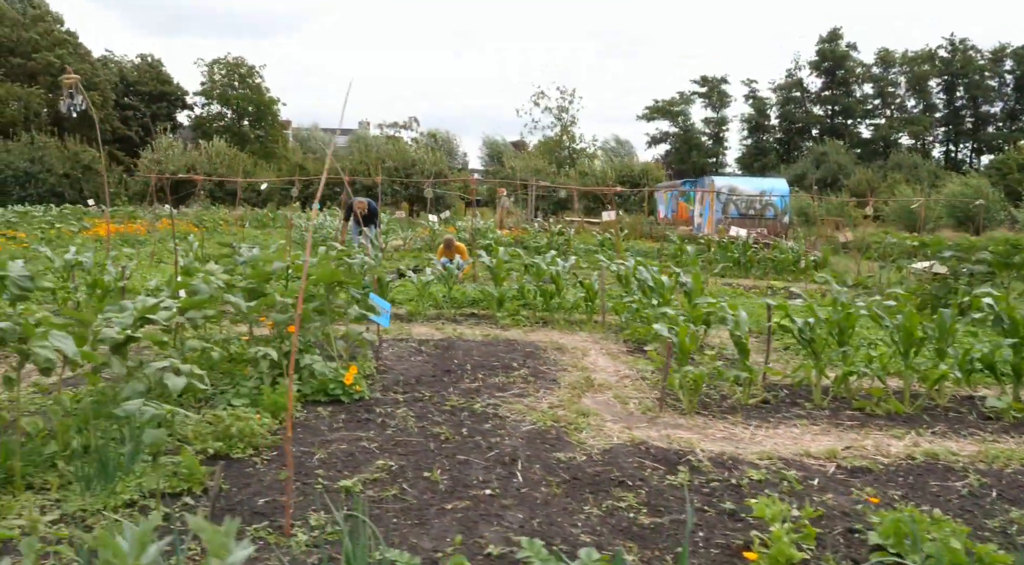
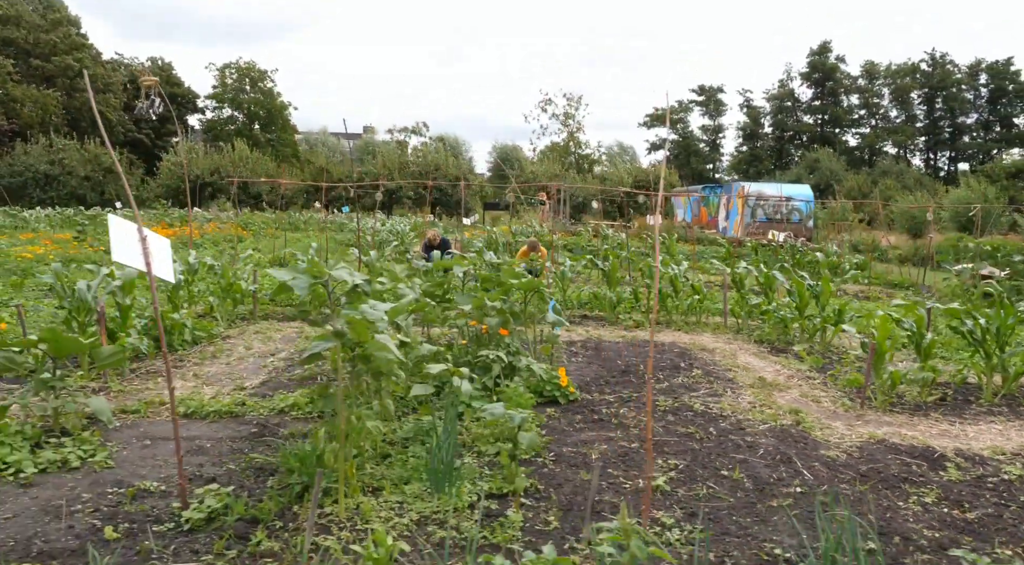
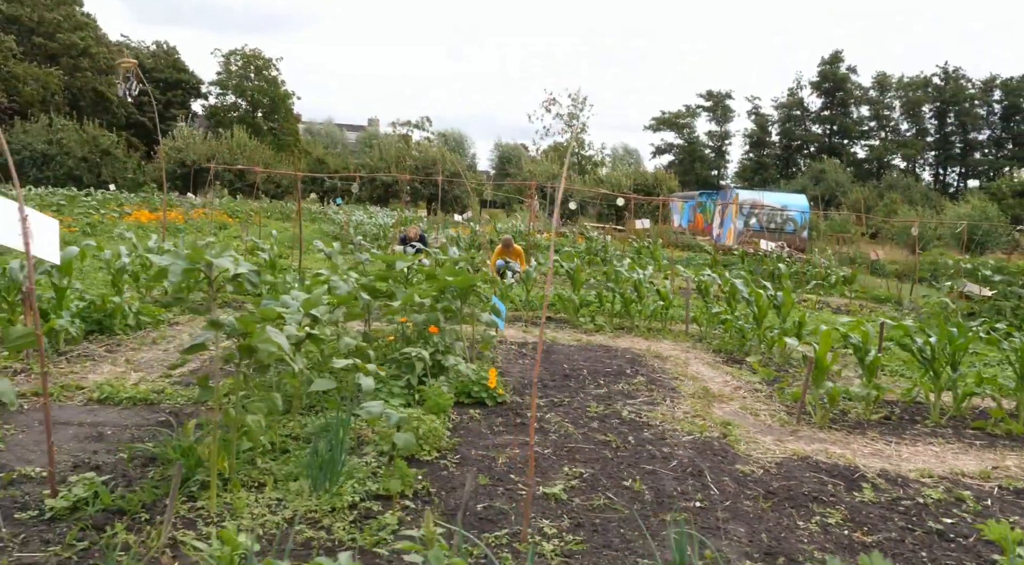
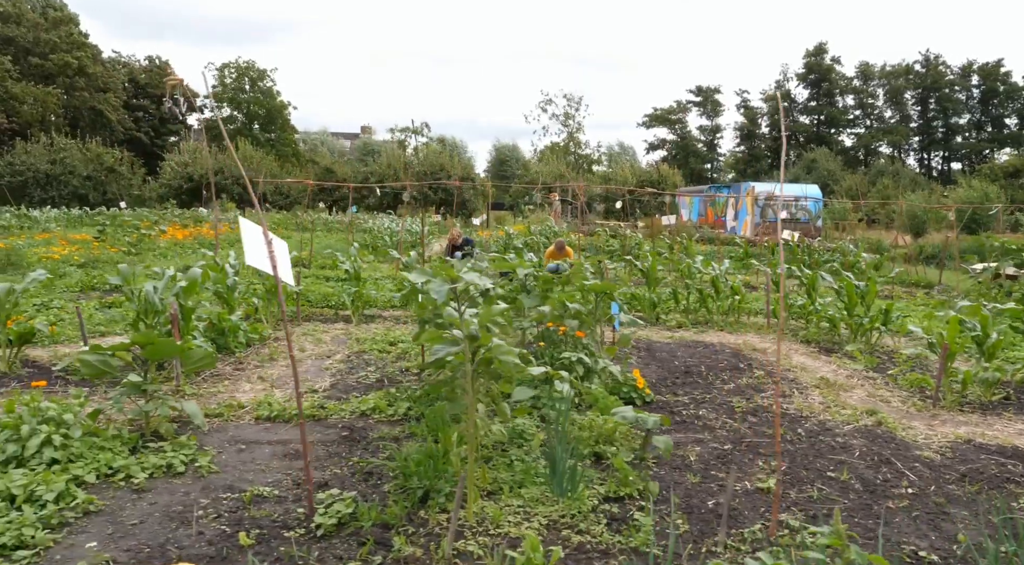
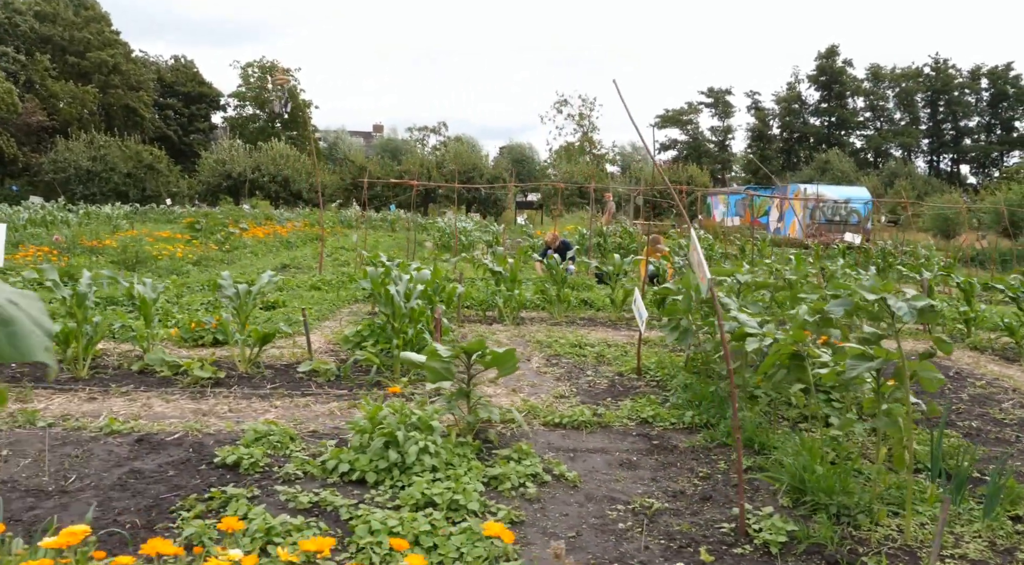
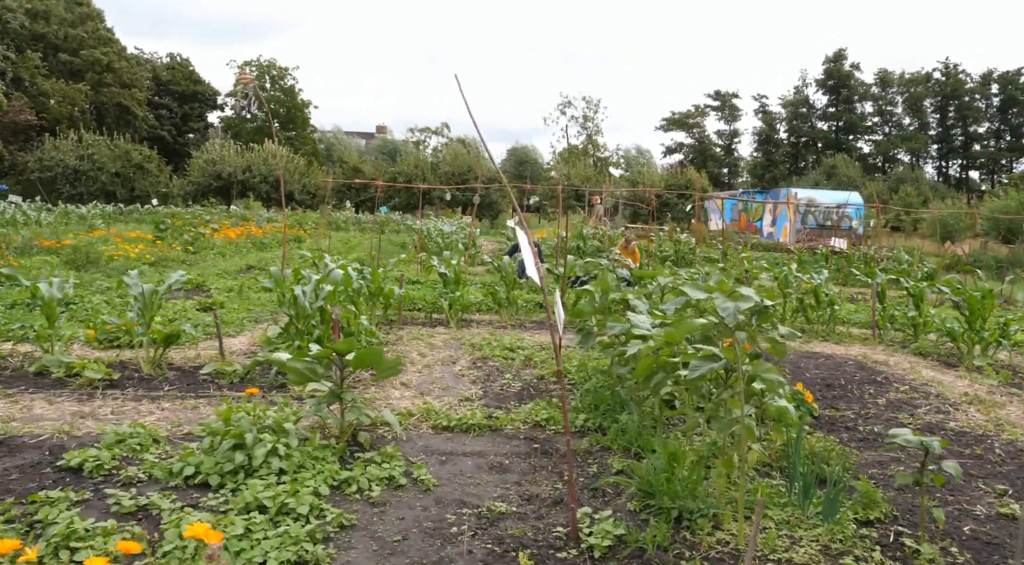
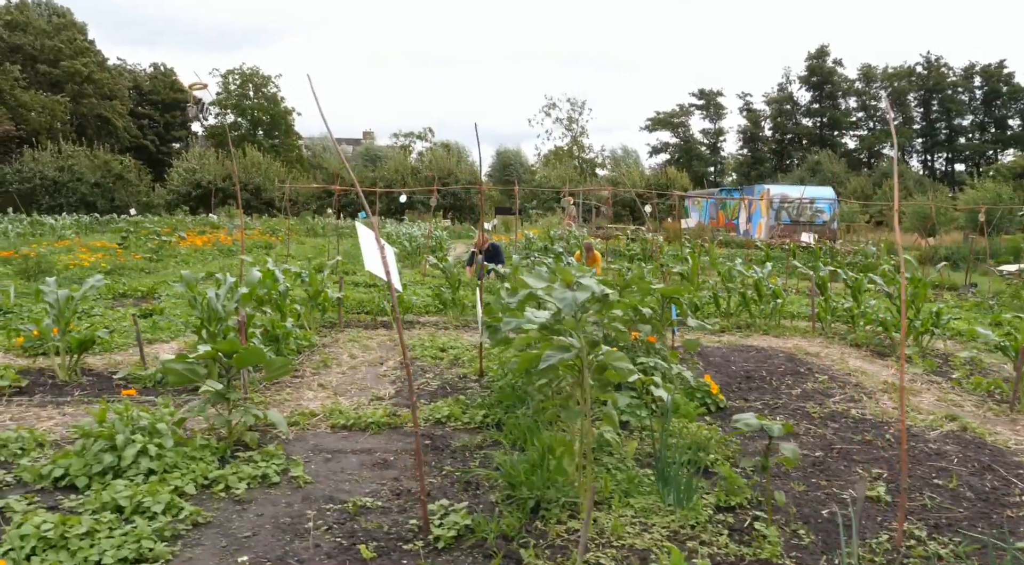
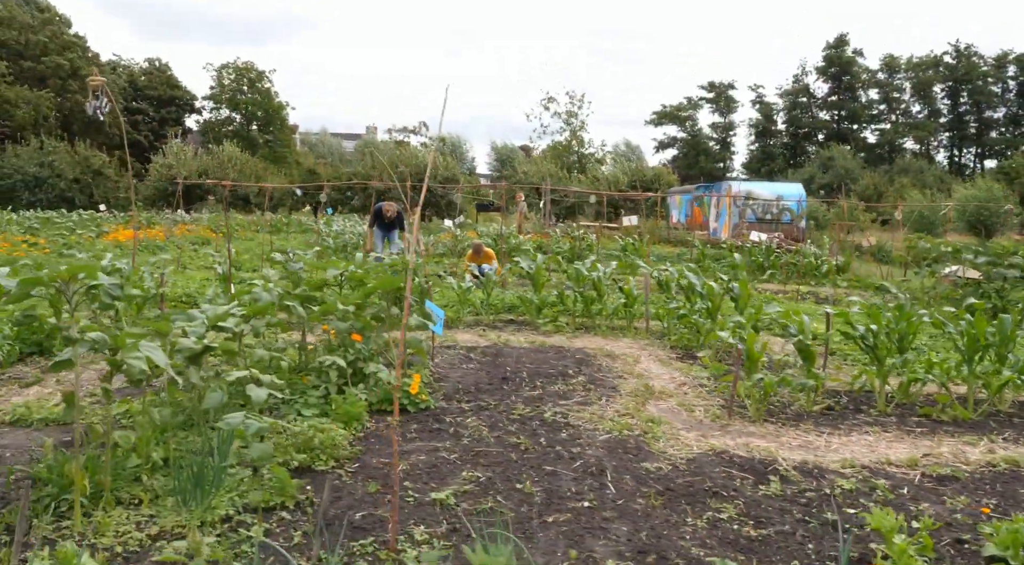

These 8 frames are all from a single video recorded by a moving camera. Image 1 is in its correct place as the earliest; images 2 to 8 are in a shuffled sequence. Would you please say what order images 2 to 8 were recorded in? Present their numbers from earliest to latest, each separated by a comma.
8, 3, 2, 4, 7, 6, 5
